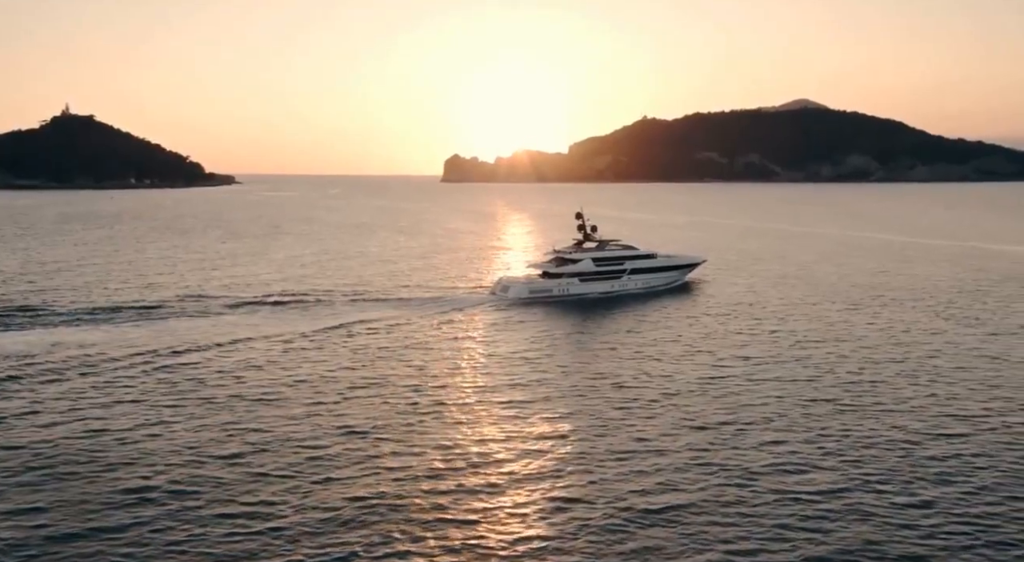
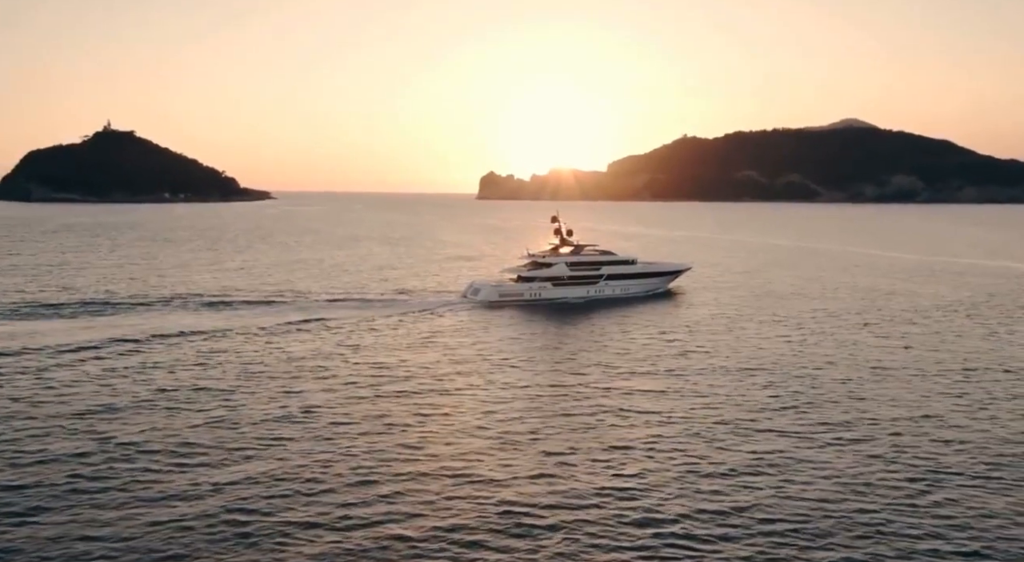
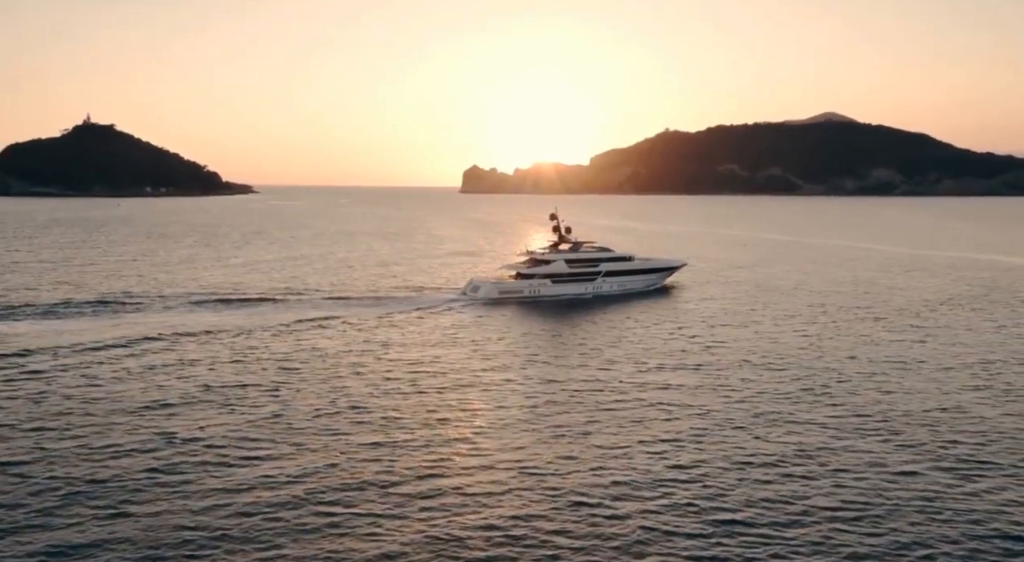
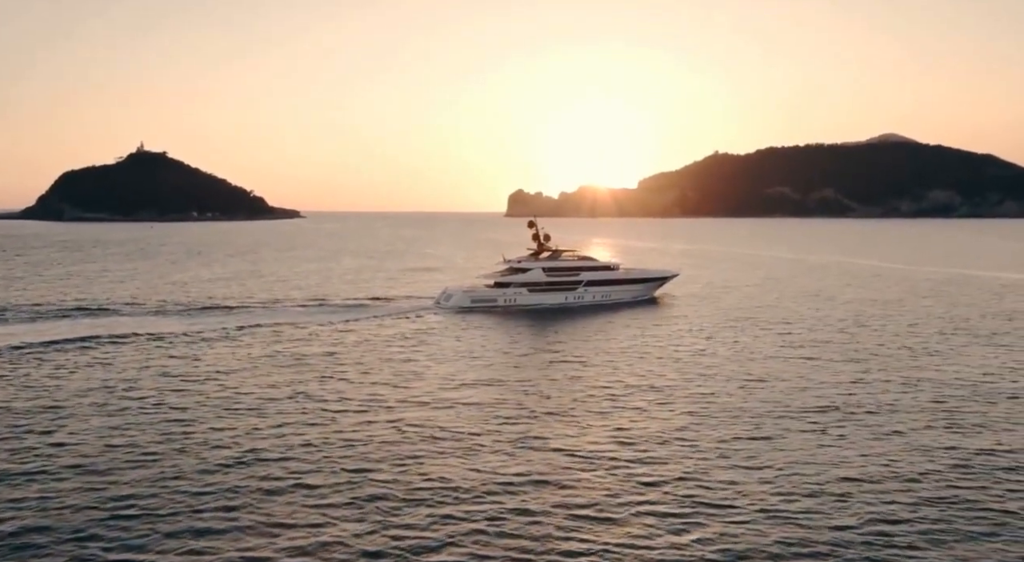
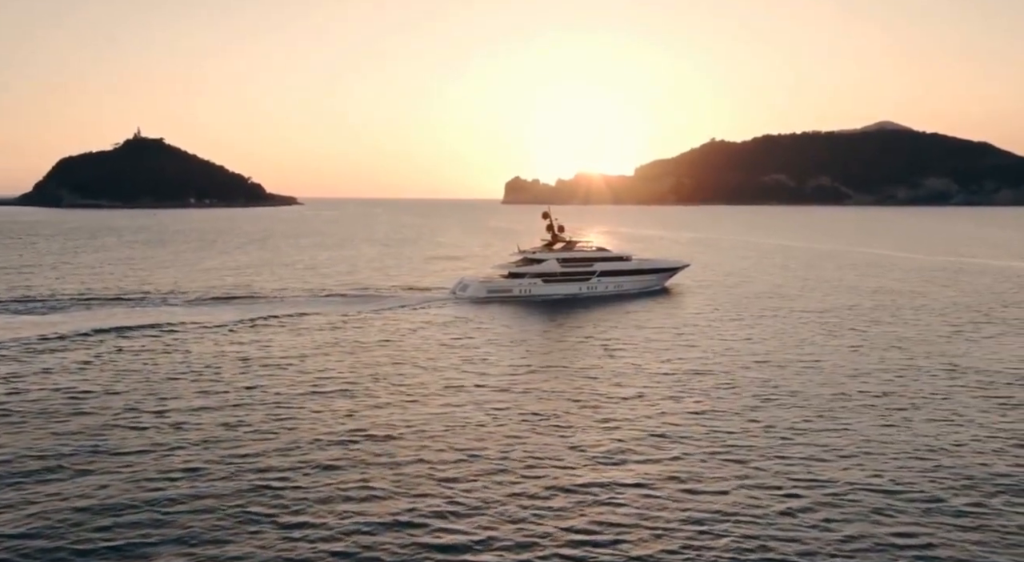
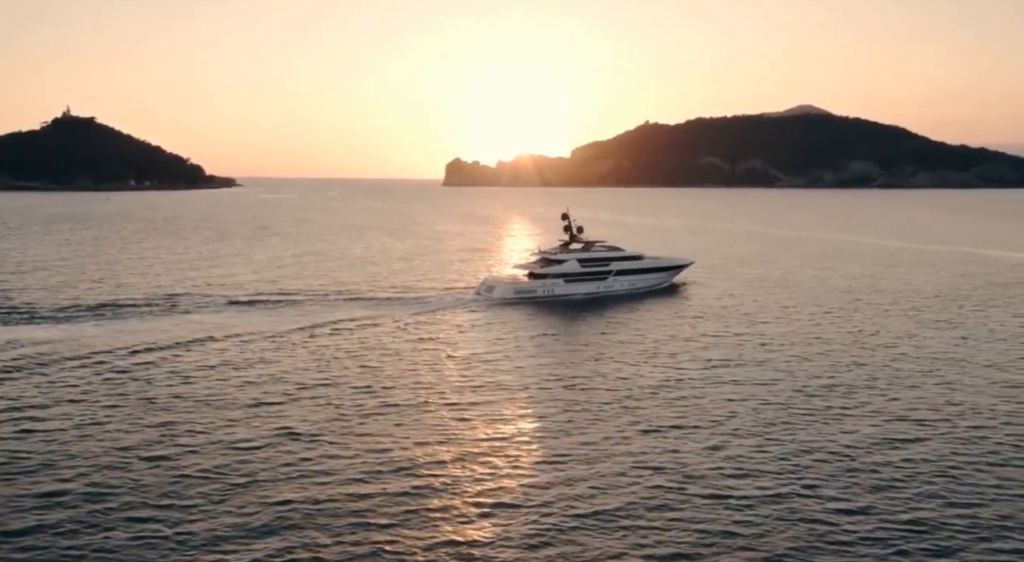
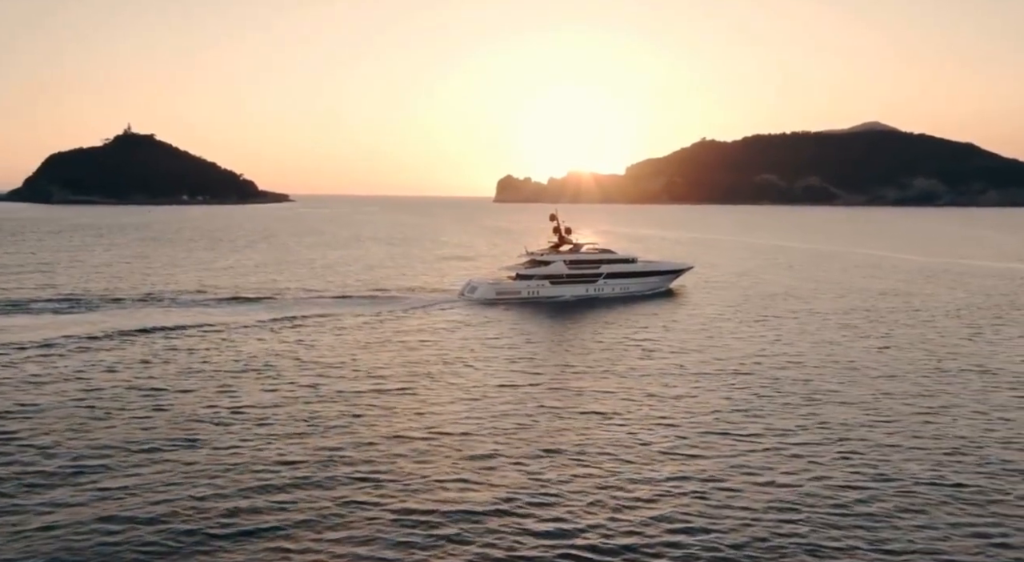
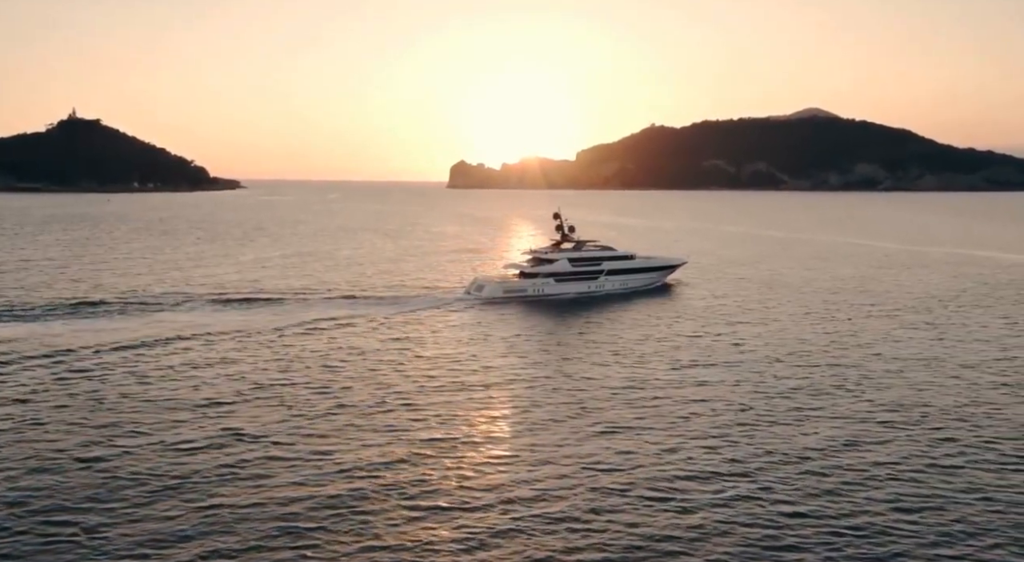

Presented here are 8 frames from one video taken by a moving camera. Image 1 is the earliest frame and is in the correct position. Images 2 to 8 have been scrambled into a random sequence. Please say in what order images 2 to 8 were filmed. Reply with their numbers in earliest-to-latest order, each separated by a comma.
6, 8, 3, 2, 7, 5, 4
